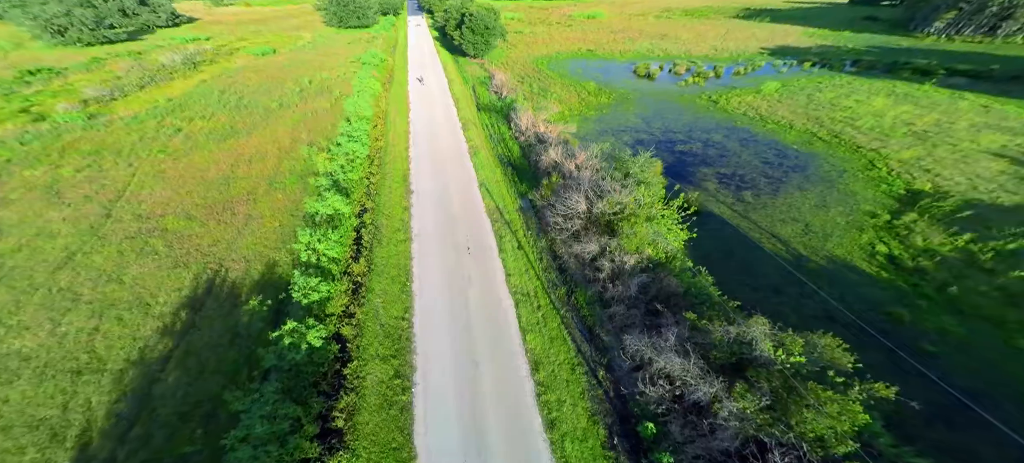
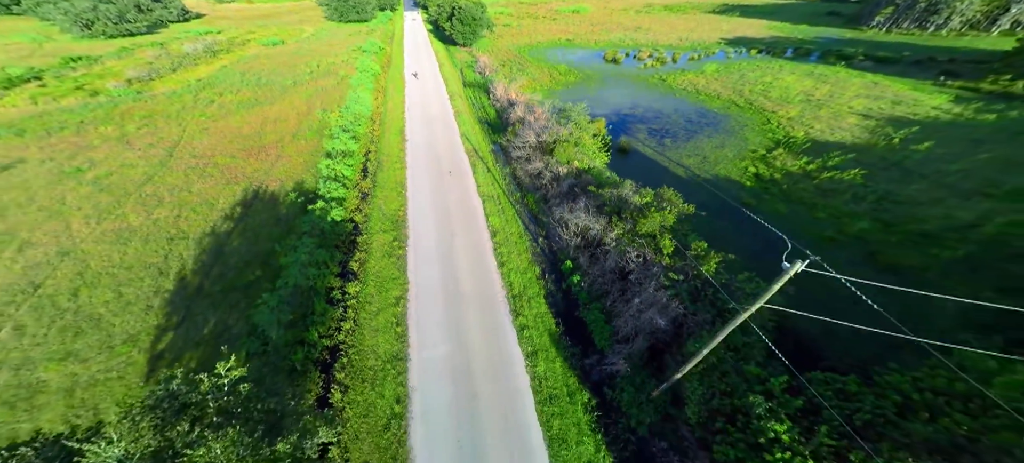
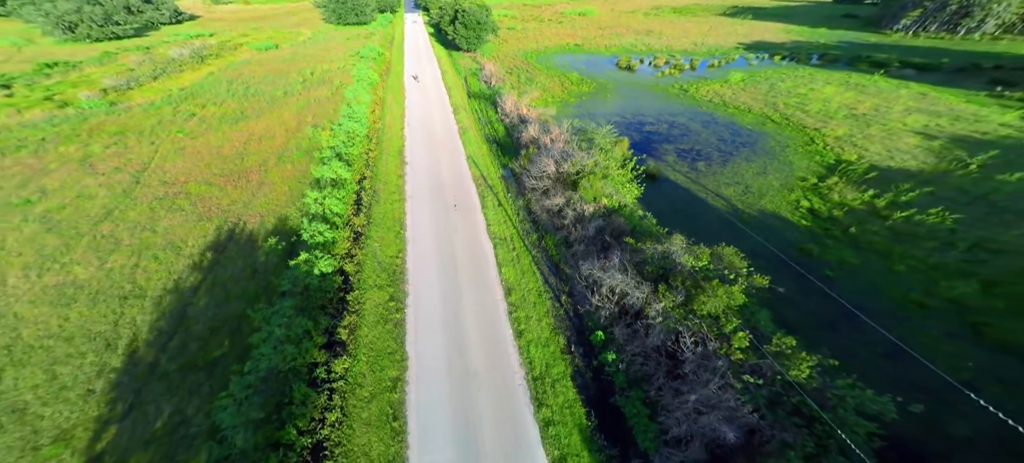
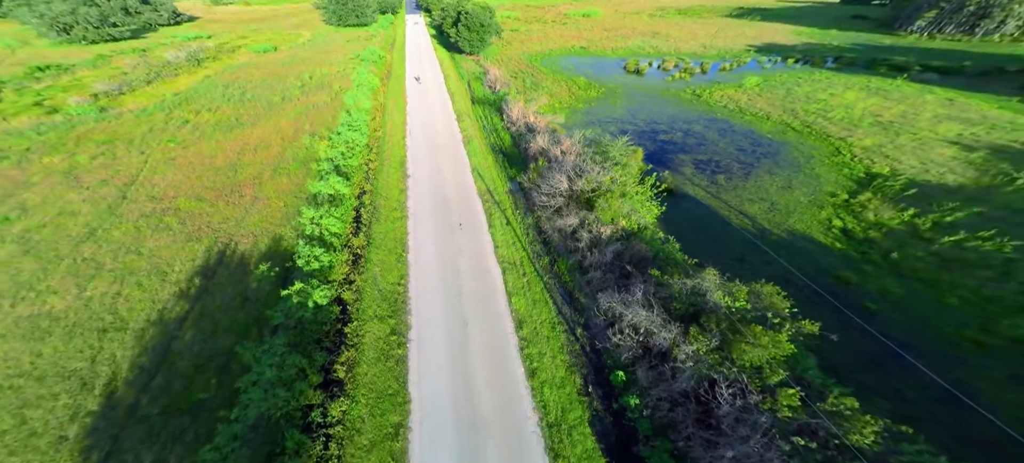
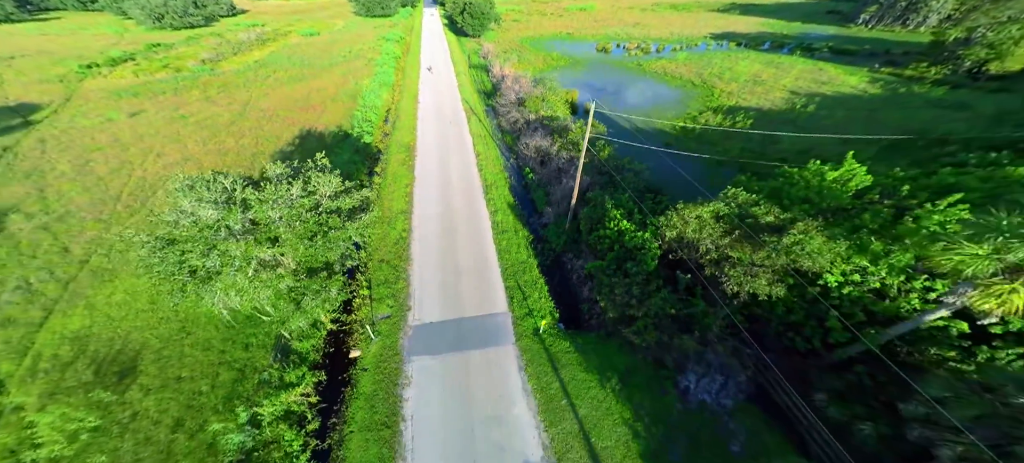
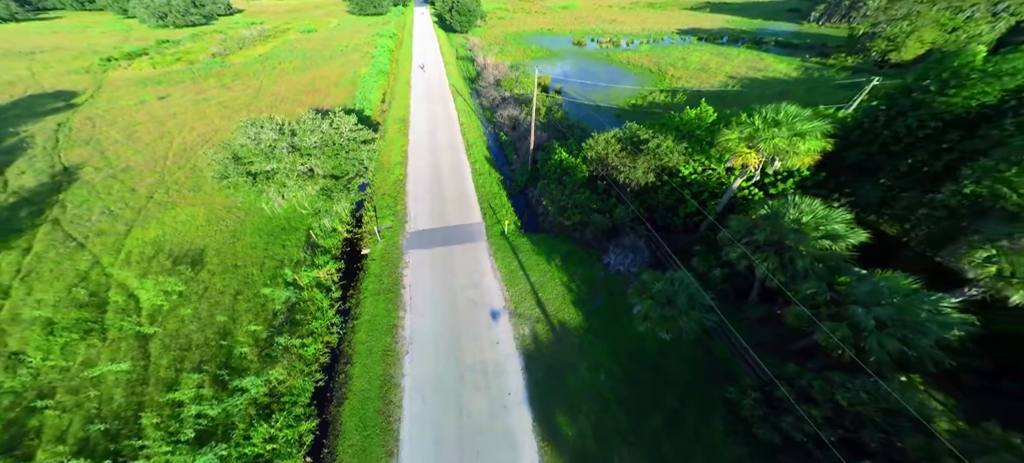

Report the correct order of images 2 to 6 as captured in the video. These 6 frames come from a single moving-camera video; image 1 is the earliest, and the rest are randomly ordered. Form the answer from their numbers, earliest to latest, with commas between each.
4, 3, 2, 5, 6
